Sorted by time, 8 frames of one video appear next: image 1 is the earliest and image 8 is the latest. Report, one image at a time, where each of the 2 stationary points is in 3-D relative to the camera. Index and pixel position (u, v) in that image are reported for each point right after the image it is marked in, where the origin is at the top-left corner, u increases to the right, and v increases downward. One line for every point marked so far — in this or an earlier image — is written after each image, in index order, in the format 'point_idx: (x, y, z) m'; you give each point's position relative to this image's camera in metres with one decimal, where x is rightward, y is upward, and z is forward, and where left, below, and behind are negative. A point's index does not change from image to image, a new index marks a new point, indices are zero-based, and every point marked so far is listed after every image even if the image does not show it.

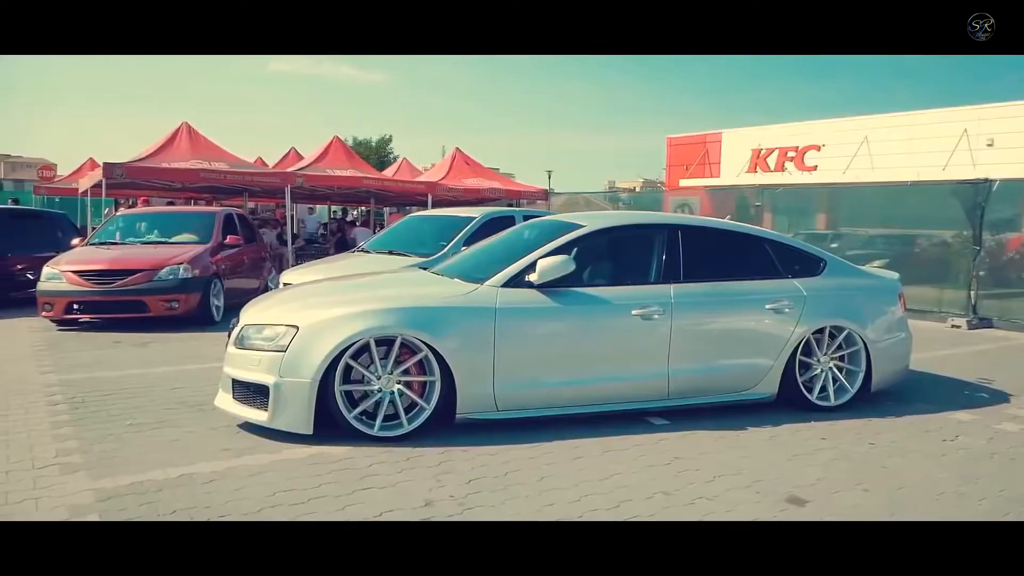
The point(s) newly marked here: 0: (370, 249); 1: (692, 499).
0: (-1.5, +0.4, +8.8) m
1: (+0.9, -1.0, +4.0) m
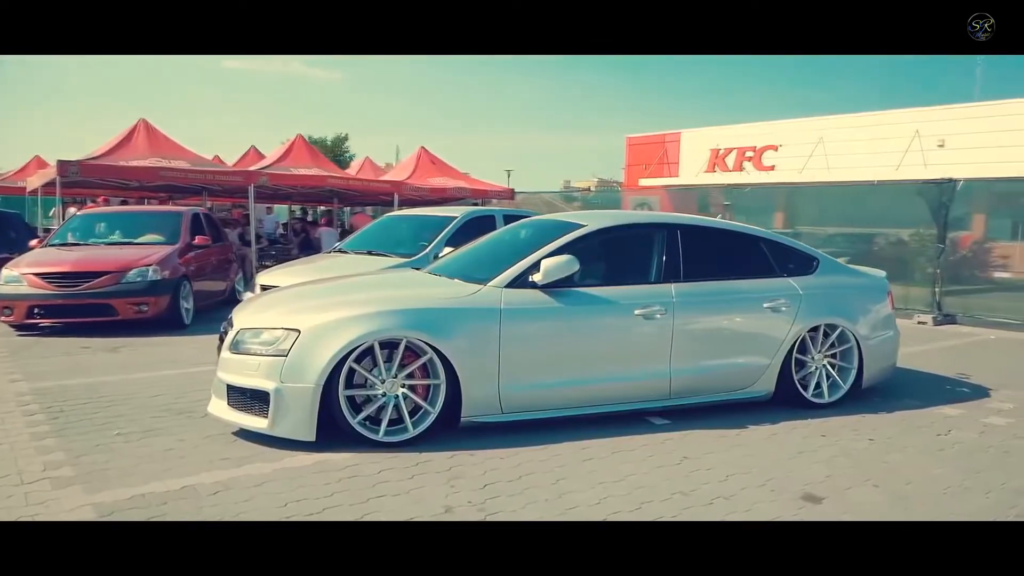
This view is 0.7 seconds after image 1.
0: (-1.7, +0.4, +8.6) m
1: (+0.9, -1.0, +4.0) m
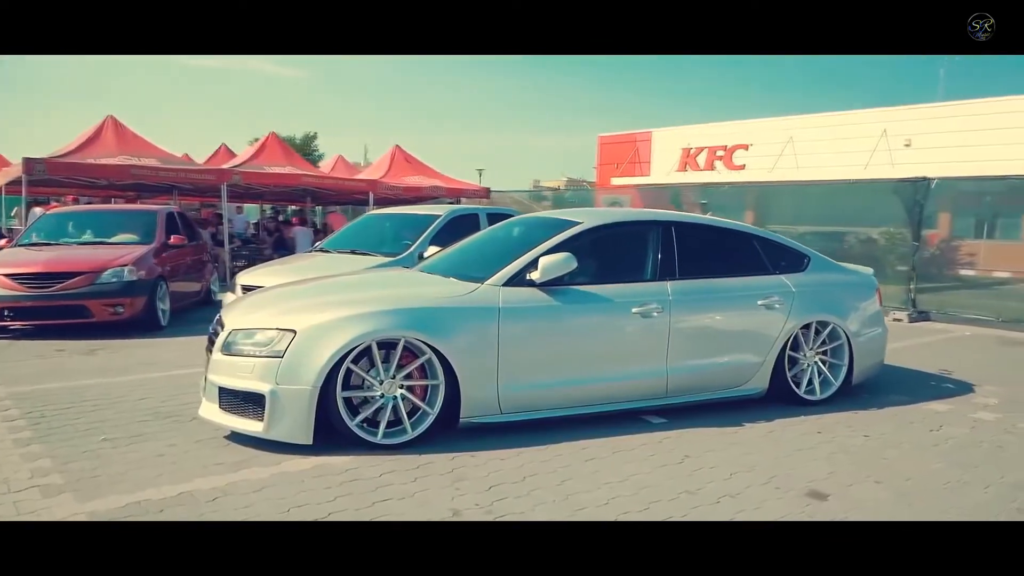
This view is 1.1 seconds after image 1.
0: (-1.9, +0.4, +8.5) m
1: (+1.0, -1.0, +3.9) m
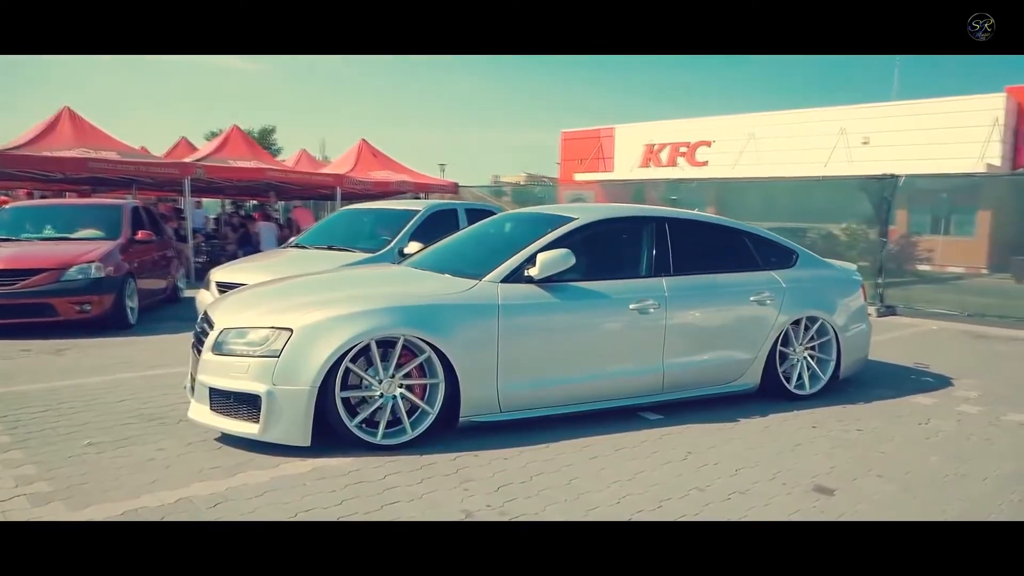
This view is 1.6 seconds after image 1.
0: (-2.1, +0.4, +8.3) m
1: (+1.0, -1.0, +3.9) m
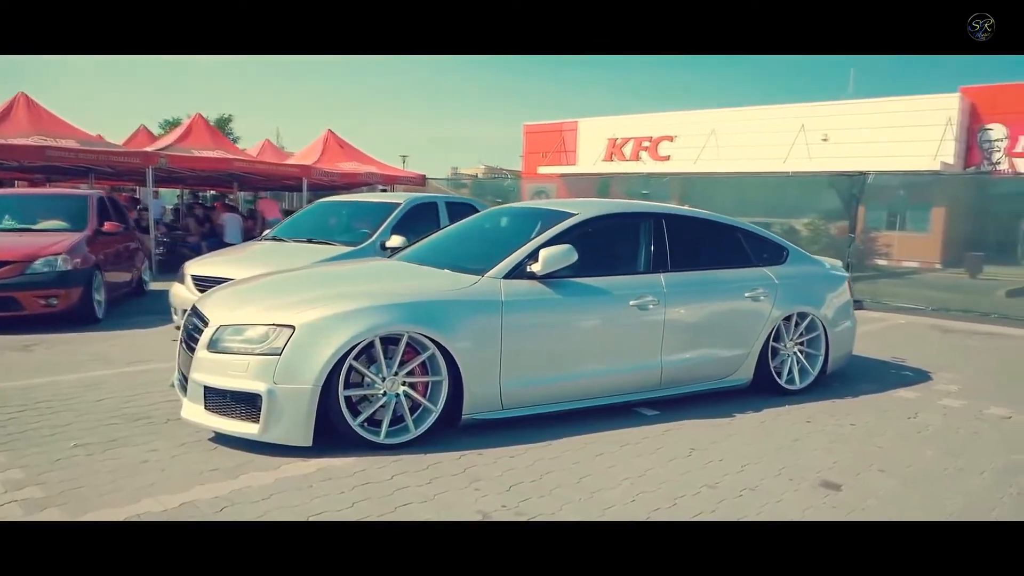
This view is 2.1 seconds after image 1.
0: (-2.3, +0.5, +8.1) m
1: (+1.1, -1.0, +3.9) m
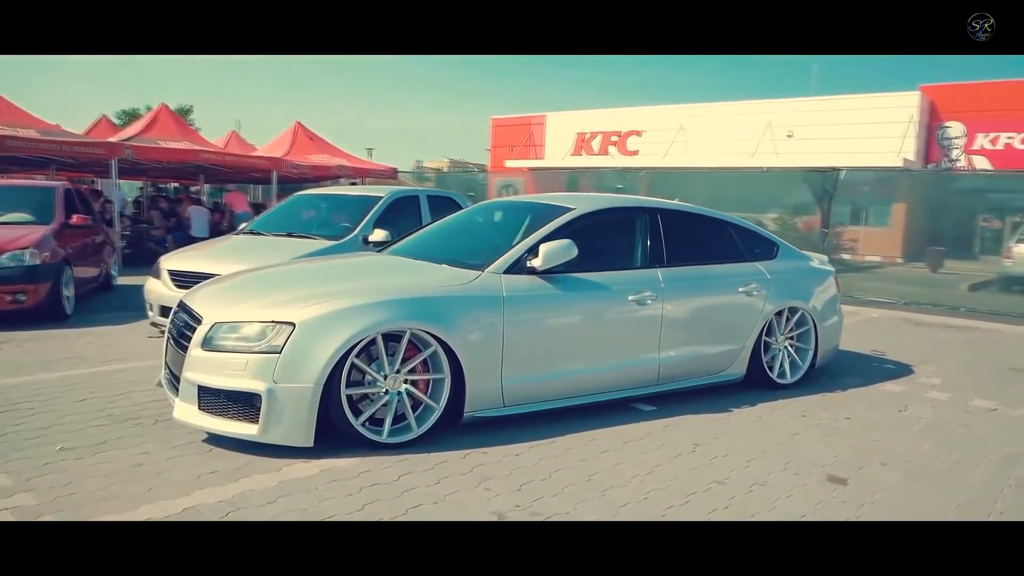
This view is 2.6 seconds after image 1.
0: (-2.5, +0.5, +7.9) m
1: (+1.1, -0.9, +3.9) m
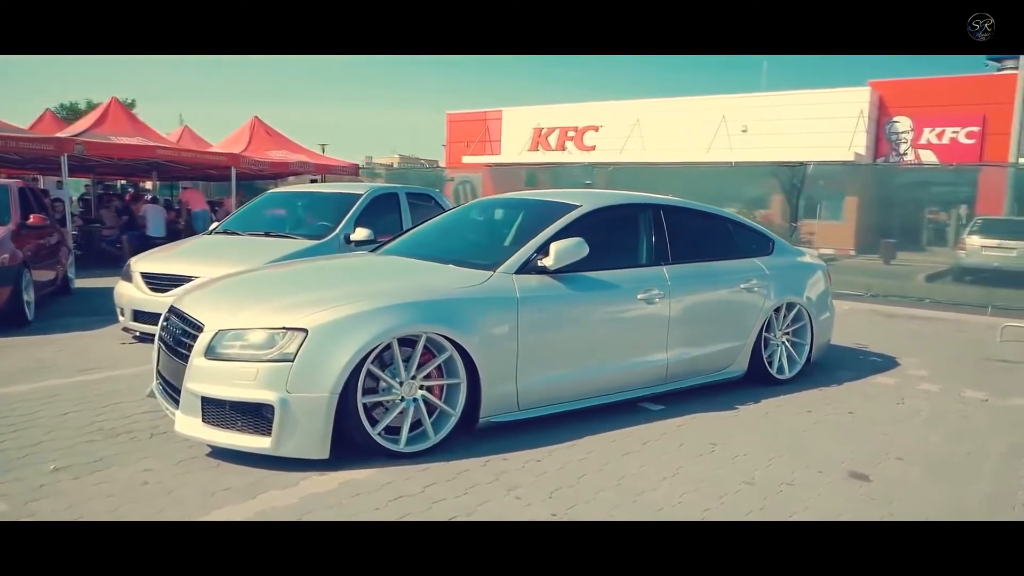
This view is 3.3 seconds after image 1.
0: (-2.6, +0.5, +7.6) m
1: (+1.2, -0.9, +3.9) m
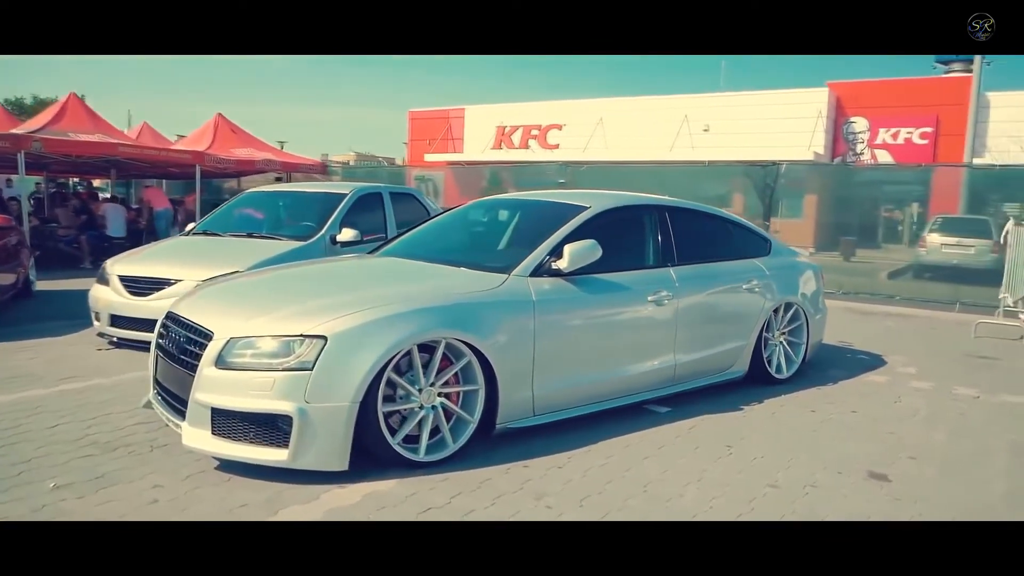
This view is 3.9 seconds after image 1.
0: (-2.7, +0.5, +7.3) m
1: (+1.3, -0.9, +3.8) m
